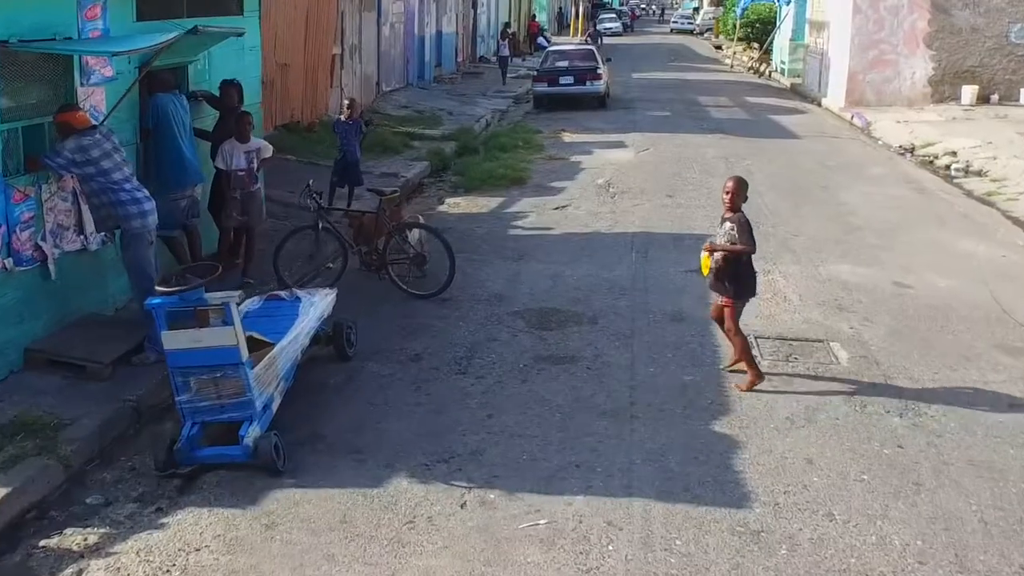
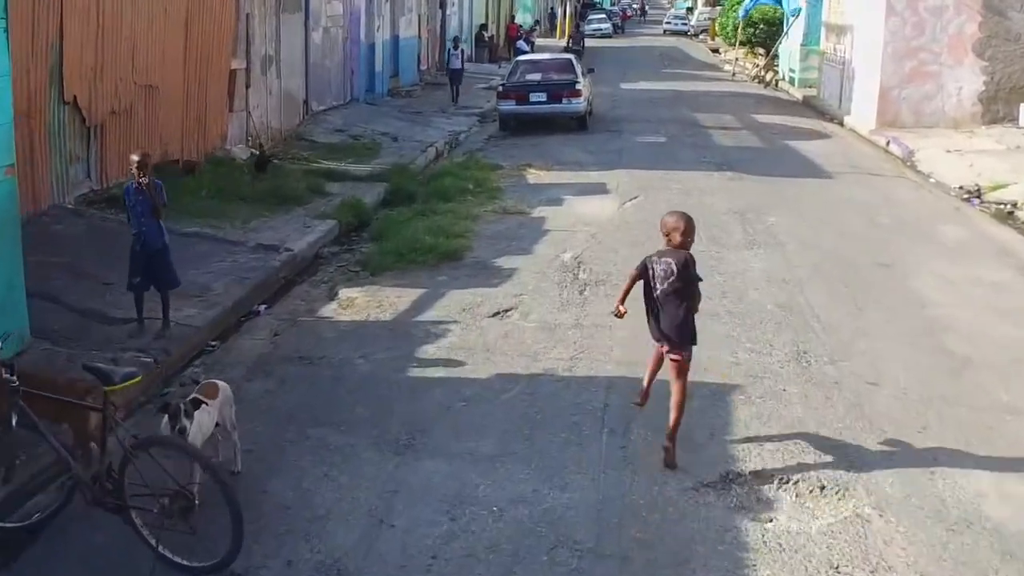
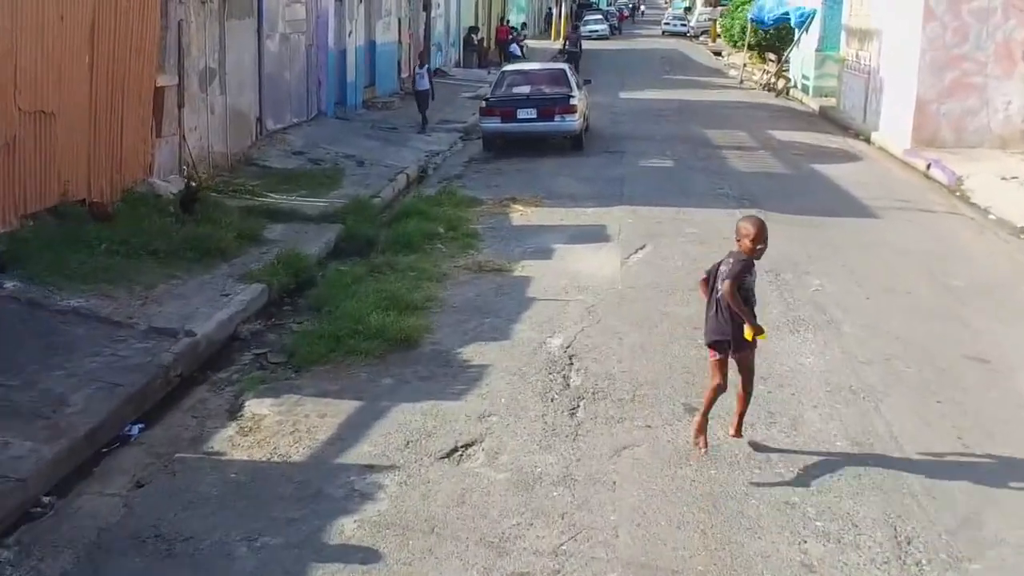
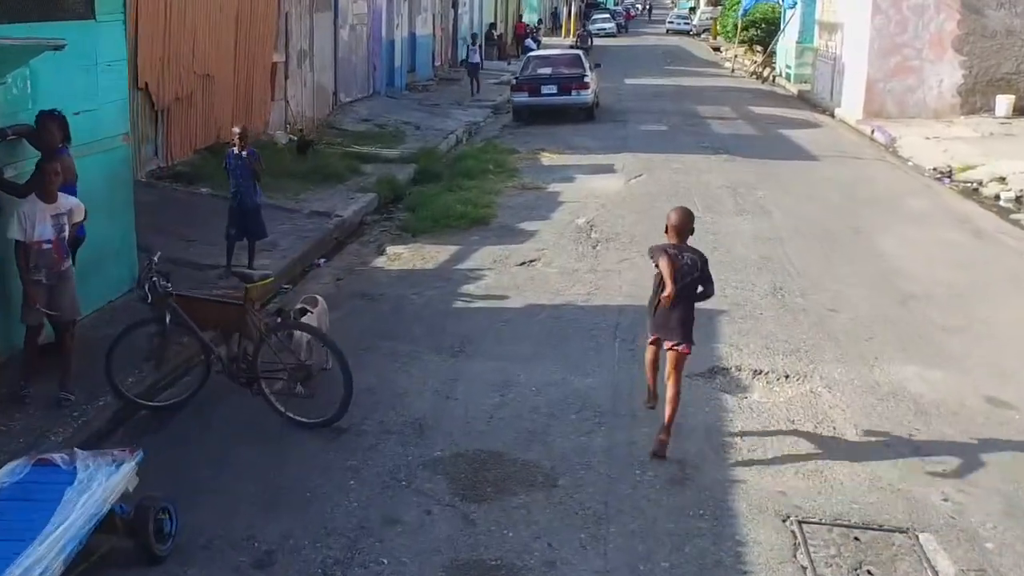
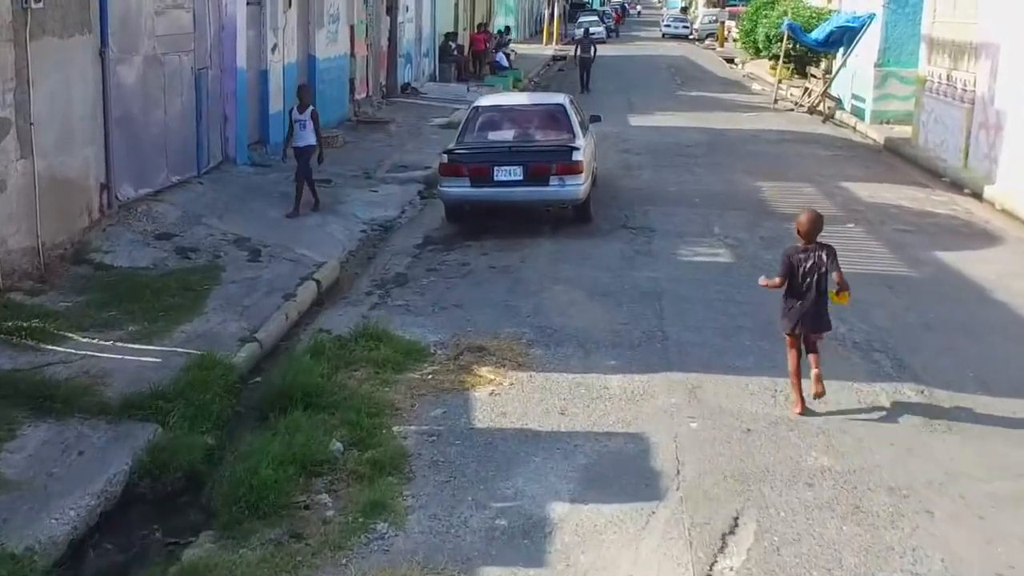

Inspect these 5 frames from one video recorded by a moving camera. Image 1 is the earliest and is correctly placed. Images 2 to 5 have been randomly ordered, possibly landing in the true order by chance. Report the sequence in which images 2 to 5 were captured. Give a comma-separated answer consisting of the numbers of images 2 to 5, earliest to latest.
4, 2, 3, 5
